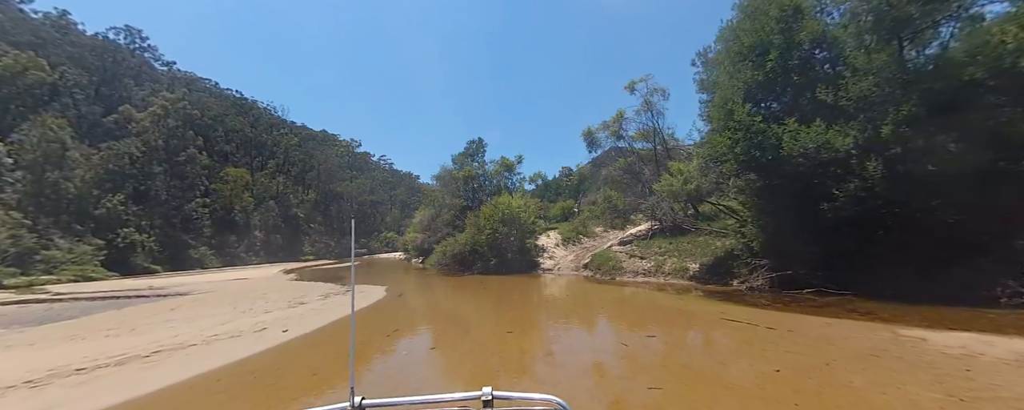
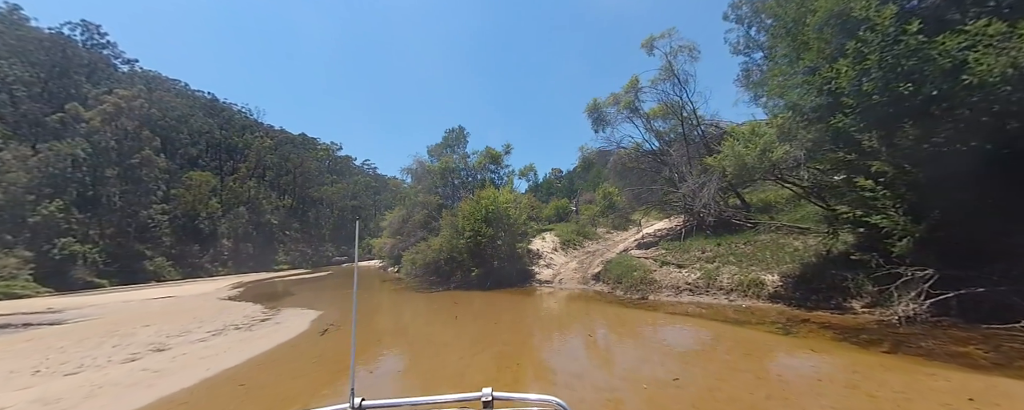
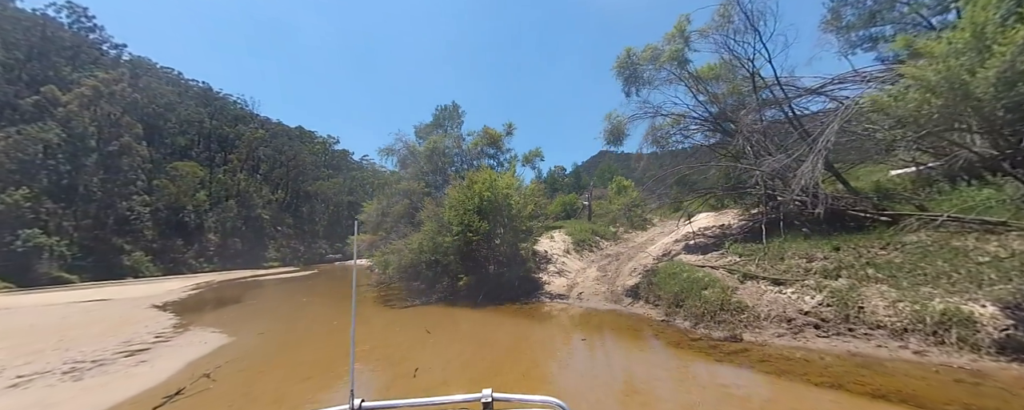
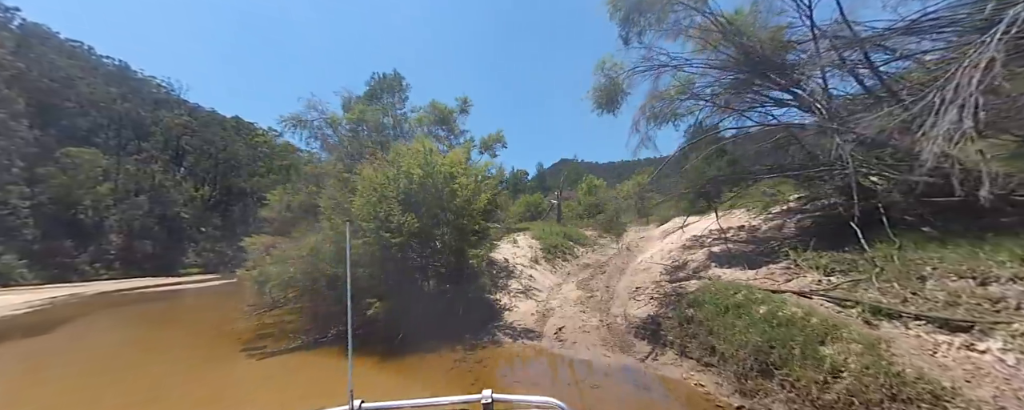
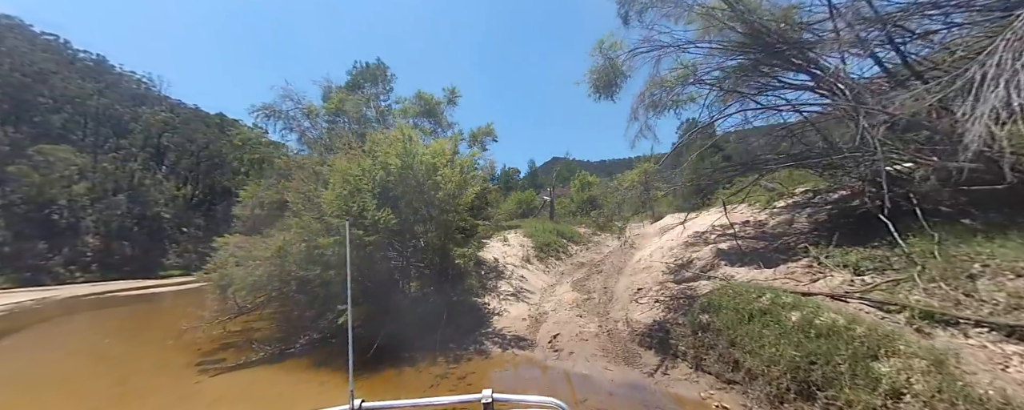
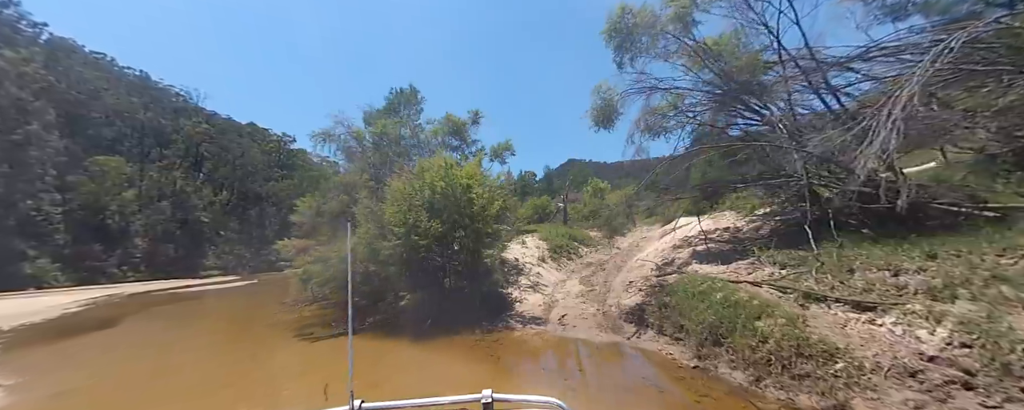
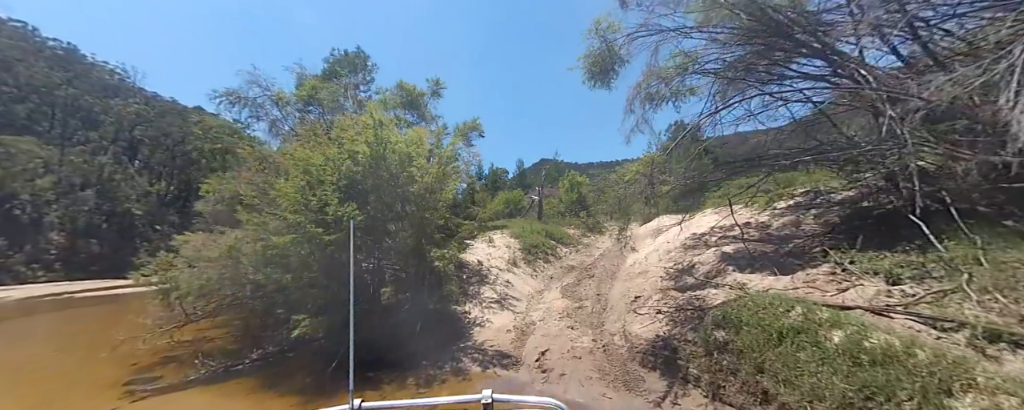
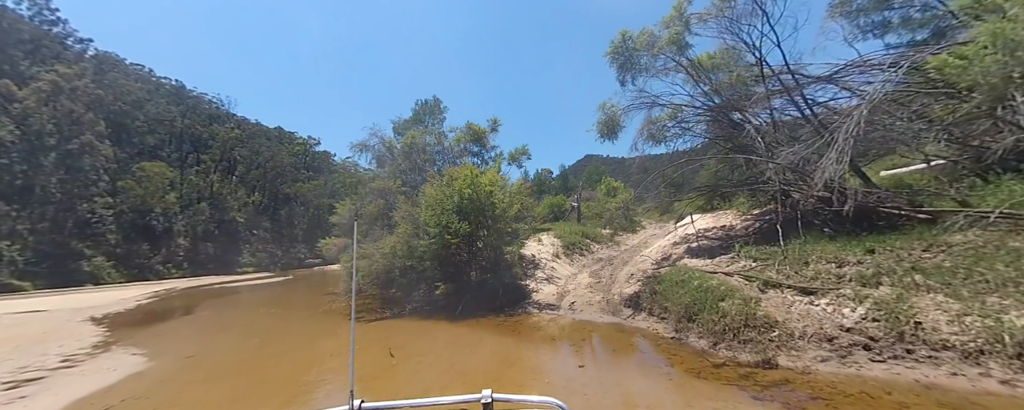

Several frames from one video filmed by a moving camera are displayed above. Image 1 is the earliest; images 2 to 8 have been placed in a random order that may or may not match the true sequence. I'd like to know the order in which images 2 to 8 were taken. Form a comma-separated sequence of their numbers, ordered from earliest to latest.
2, 3, 8, 6, 4, 5, 7
